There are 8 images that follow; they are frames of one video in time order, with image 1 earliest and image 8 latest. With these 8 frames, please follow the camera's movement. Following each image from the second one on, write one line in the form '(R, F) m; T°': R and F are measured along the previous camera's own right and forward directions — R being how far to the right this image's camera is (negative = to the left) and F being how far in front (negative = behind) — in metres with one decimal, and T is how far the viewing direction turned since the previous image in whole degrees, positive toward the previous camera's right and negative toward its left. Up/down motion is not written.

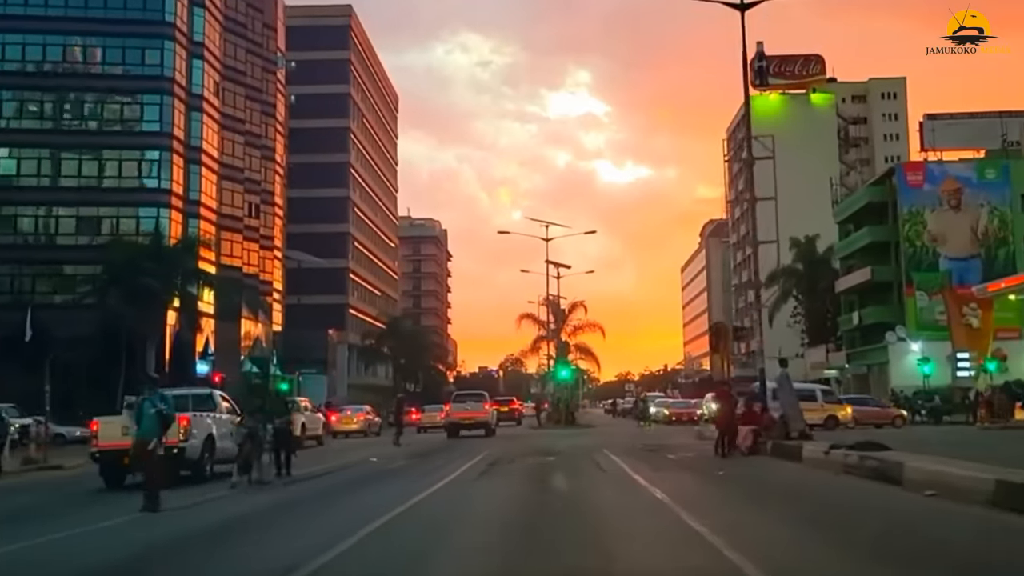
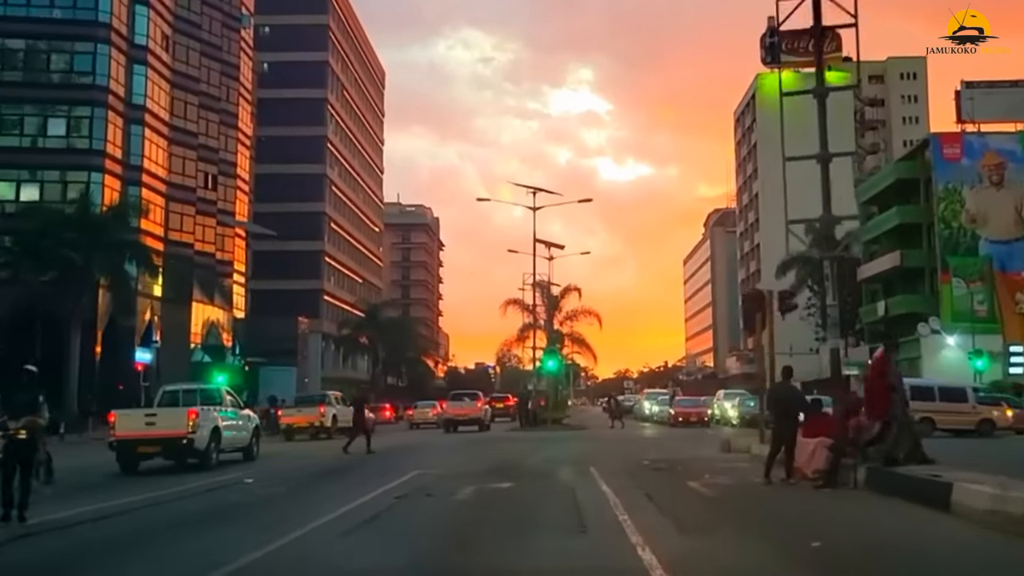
(+0.9, +8.5) m; 0°
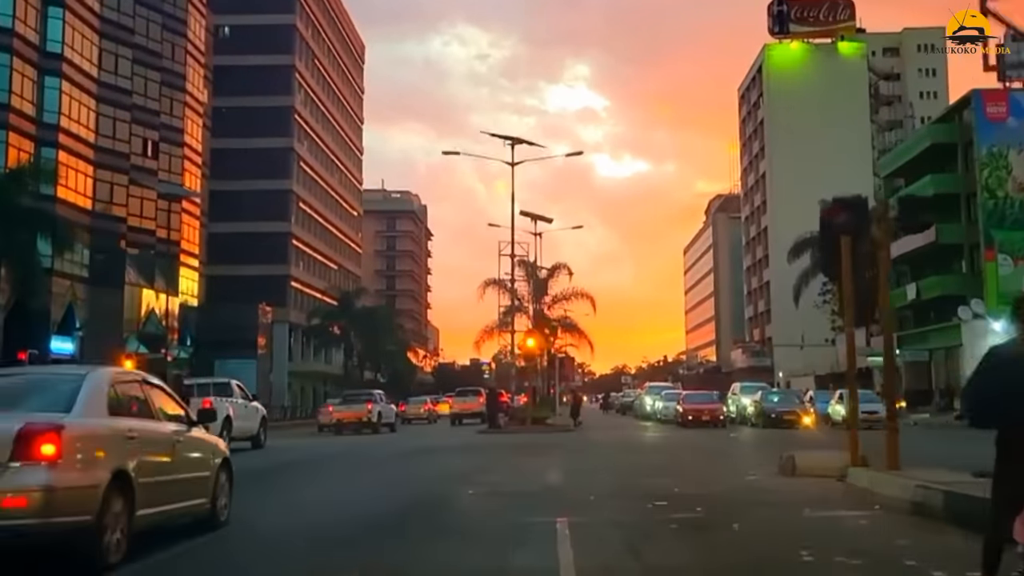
(+0.9, +8.7) m; 0°
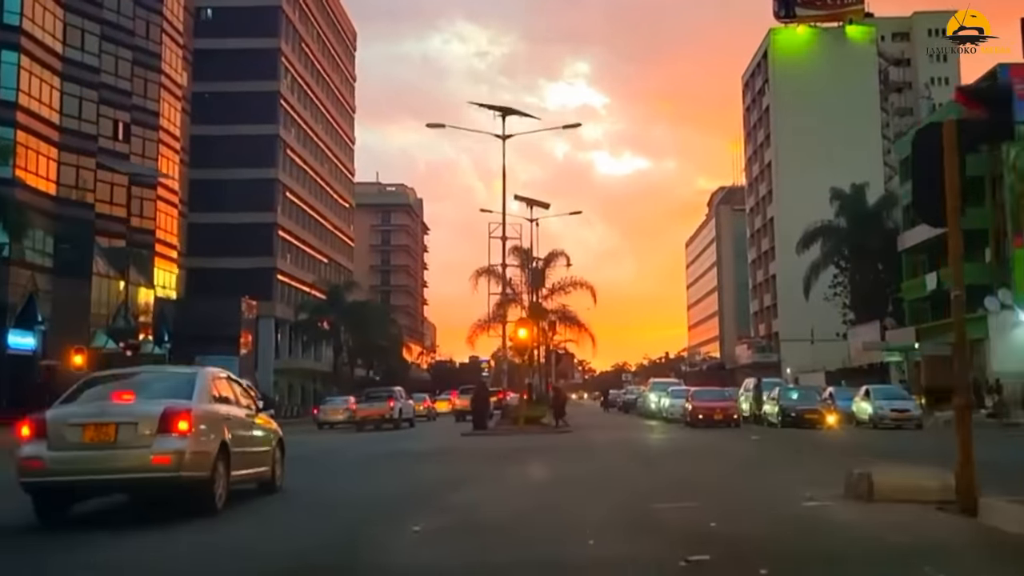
(+0.3, +3.8) m; 0°
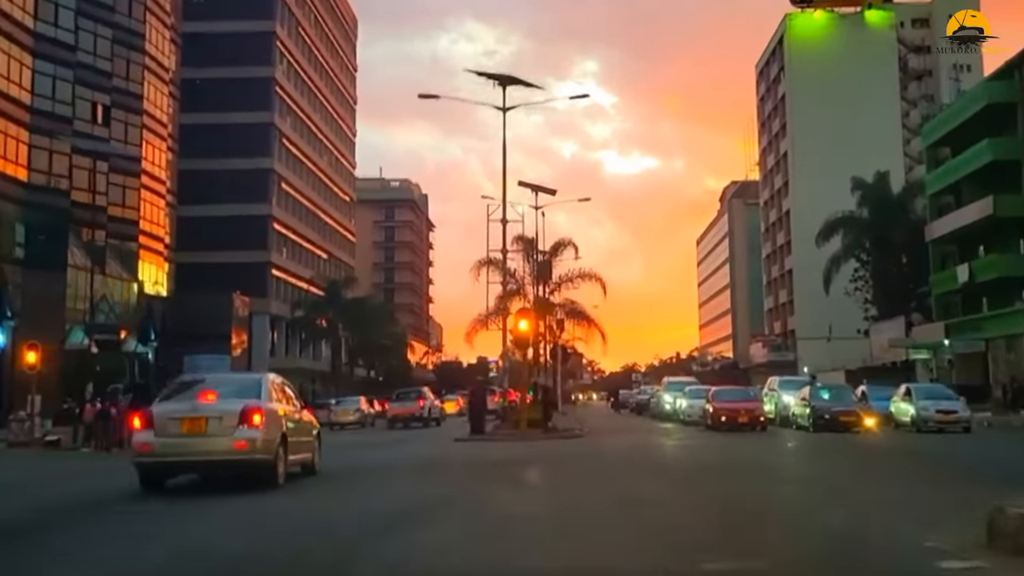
(+0.2, +3.7) m; 0°
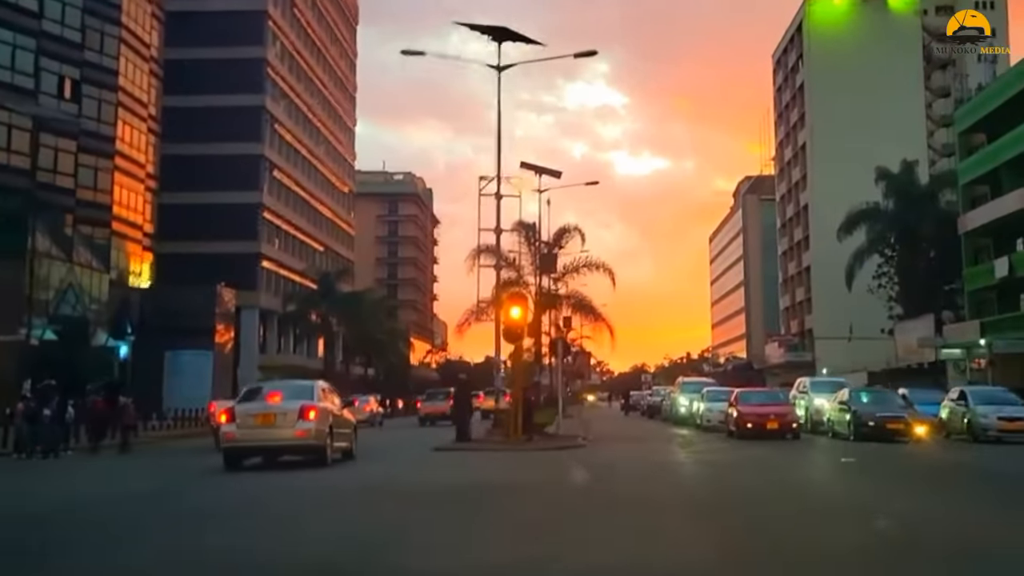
(+0.4, +4.4) m; 0°
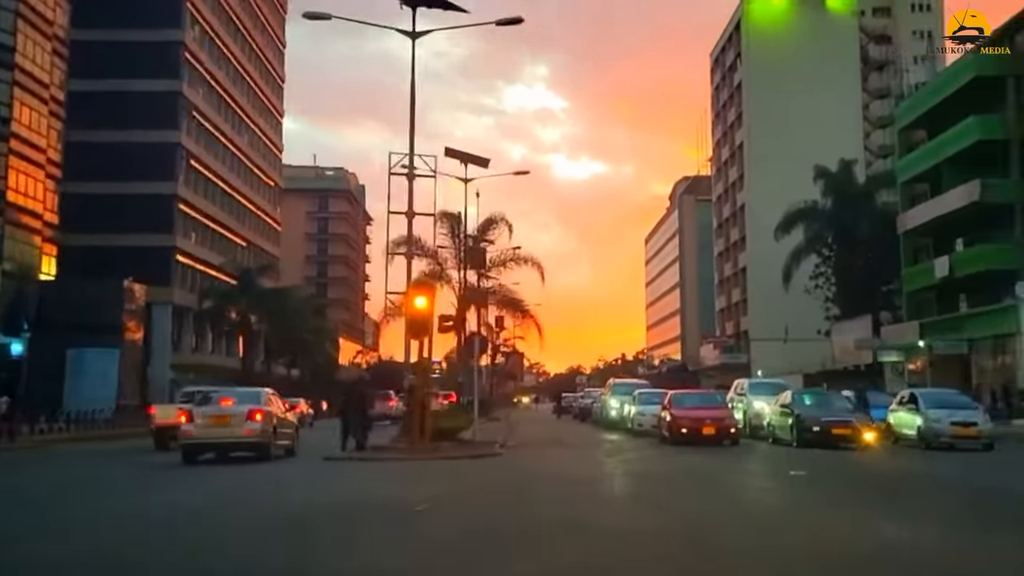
(+0.6, +2.8) m; +3°
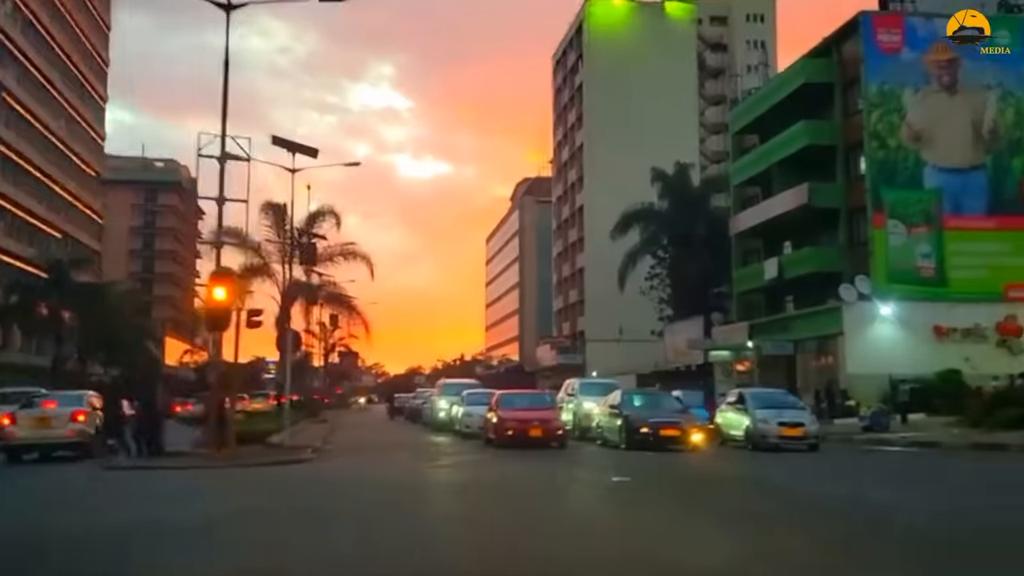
(+0.6, +1.5) m; +8°
